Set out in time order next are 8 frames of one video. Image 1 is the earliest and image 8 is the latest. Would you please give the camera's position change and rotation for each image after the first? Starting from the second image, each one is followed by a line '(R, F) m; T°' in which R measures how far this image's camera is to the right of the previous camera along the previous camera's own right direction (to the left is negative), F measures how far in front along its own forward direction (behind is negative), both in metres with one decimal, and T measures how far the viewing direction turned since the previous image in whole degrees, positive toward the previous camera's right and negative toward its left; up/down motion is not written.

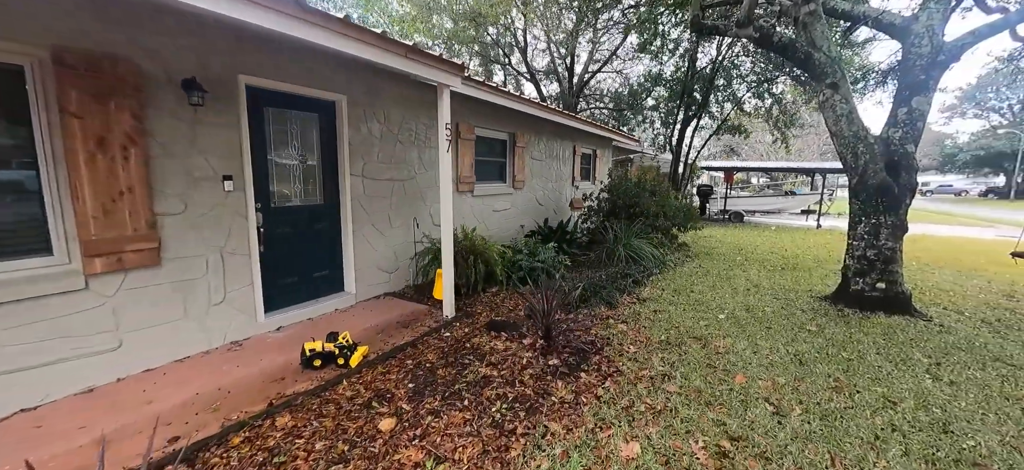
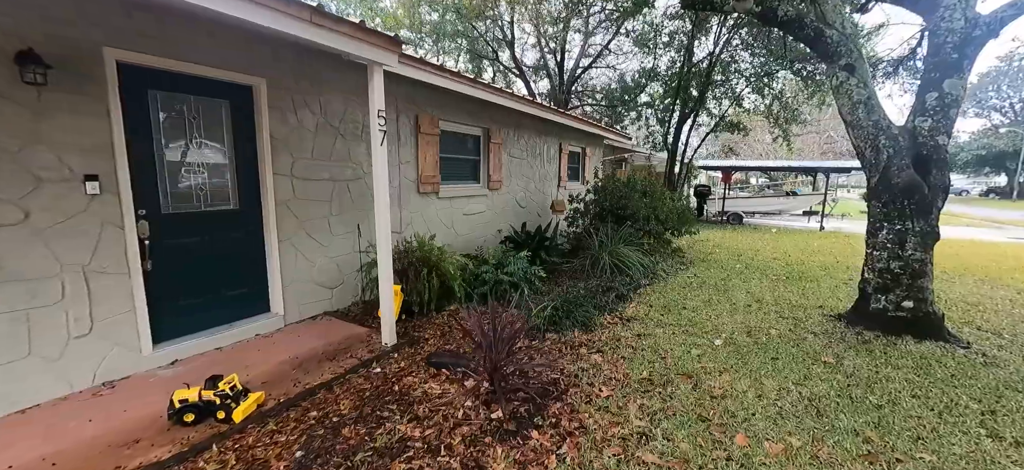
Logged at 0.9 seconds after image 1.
(+0.4, +0.6) m; 0°
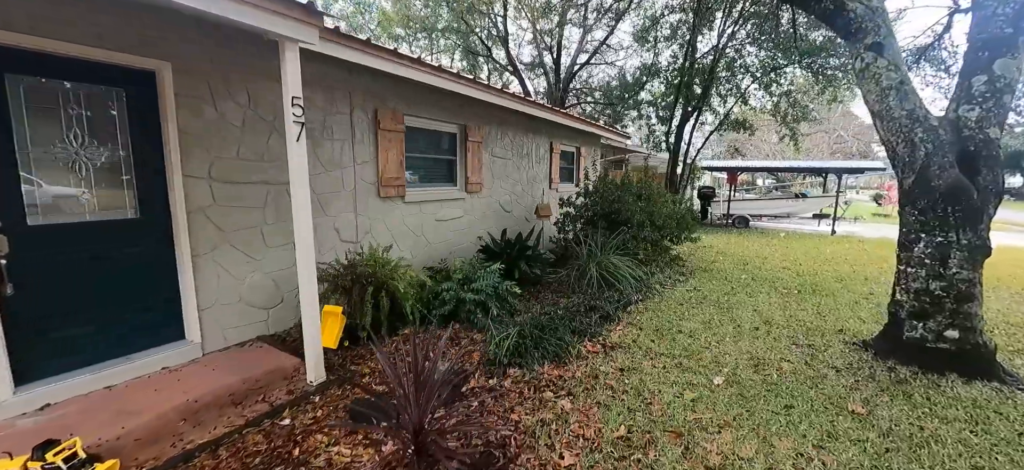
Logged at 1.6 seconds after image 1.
(+0.4, +0.5) m; -1°
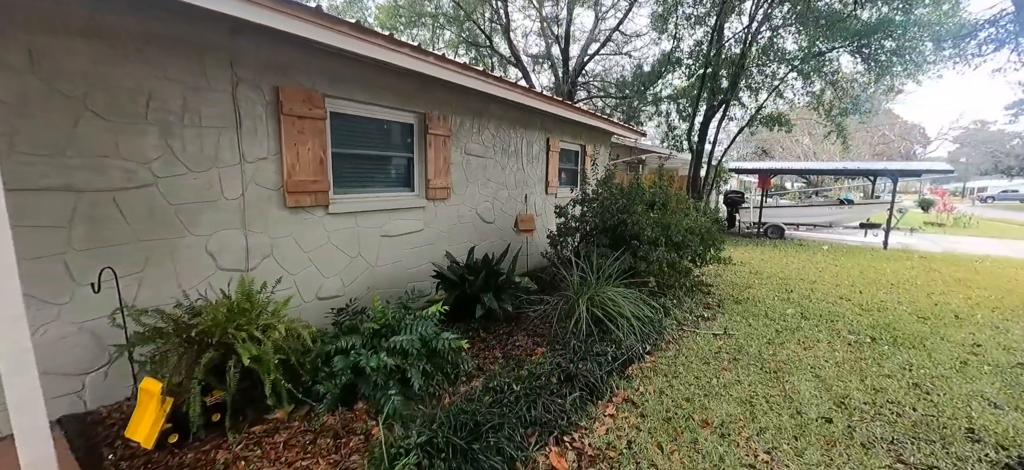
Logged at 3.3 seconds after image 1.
(+0.5, +1.2) m; -3°
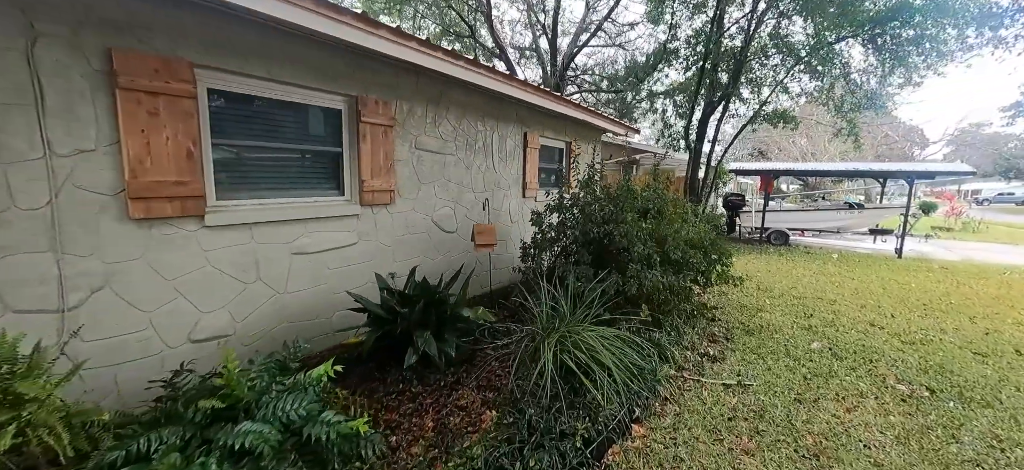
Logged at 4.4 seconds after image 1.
(+0.4, +0.8) m; +1°
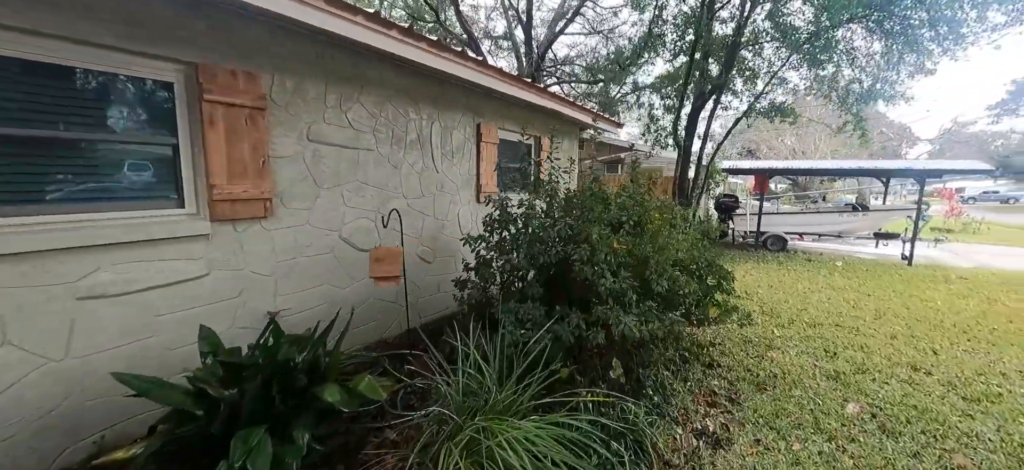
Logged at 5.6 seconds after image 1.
(+0.5, +0.9) m; +1°
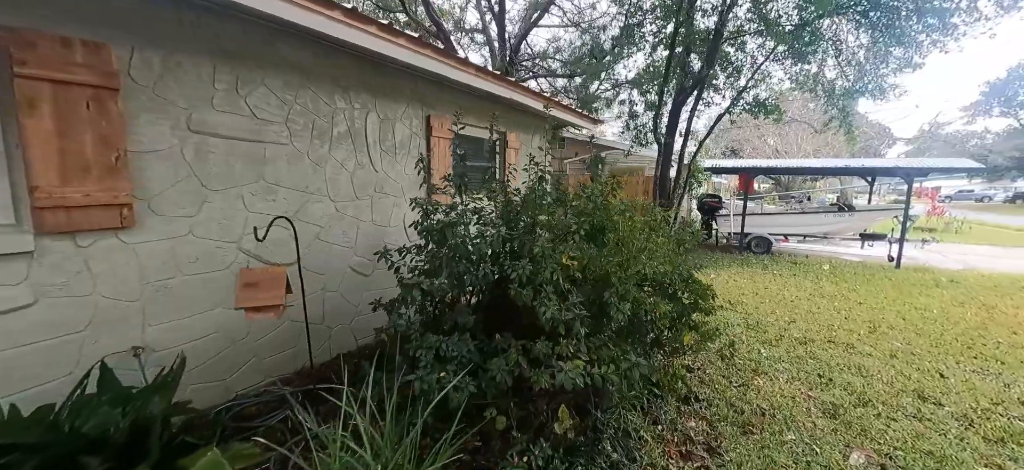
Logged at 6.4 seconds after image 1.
(+0.3, +0.5) m; +2°
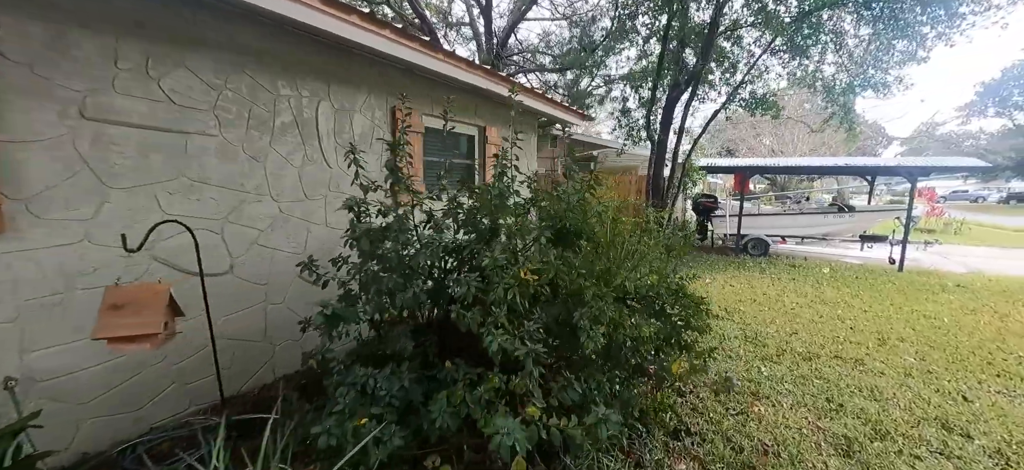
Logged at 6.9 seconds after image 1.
(+0.2, +0.3) m; 0°
